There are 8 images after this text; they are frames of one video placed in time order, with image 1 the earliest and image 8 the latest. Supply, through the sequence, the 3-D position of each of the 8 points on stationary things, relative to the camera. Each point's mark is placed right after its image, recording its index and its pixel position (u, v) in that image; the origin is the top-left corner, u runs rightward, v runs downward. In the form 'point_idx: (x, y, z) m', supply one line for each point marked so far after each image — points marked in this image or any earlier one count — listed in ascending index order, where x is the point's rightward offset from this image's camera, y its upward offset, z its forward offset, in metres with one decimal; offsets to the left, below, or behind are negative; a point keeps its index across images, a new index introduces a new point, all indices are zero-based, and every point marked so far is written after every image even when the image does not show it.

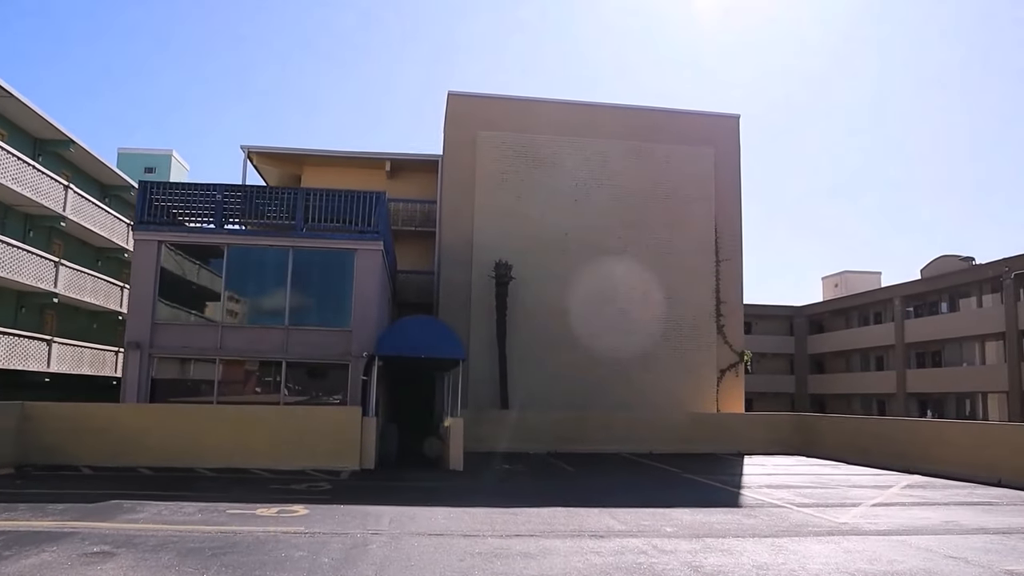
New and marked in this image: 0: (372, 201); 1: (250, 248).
0: (-3.0, +1.8, +18.9) m
1: (-5.5, +0.8, +18.6) m
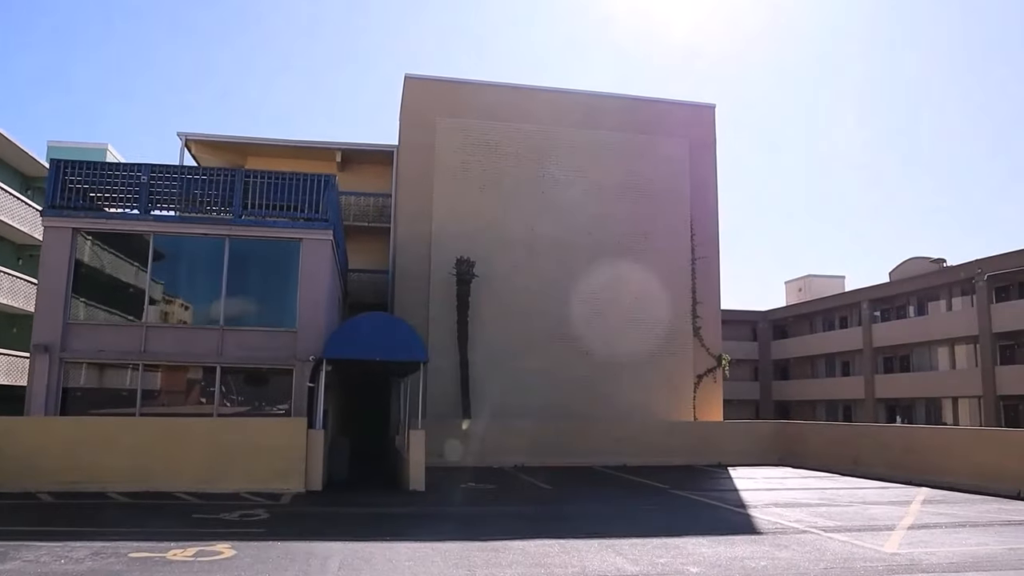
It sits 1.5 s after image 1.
0: (-3.6, +1.9, +16.8) m
1: (-6.1, +0.9, +16.3) m
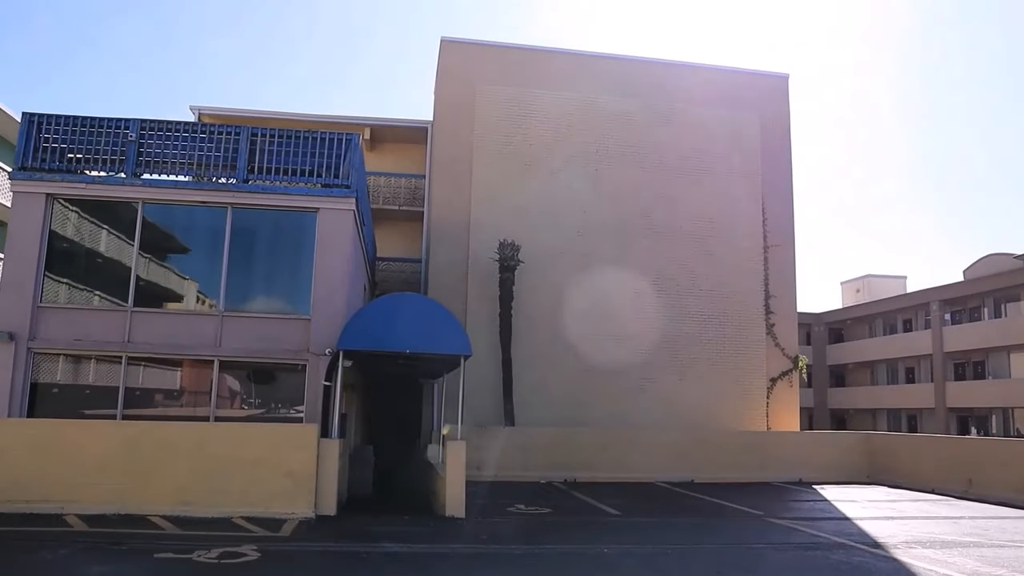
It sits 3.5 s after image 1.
0: (-2.7, +2.2, +14.1) m
1: (-5.2, +1.2, +13.6) m
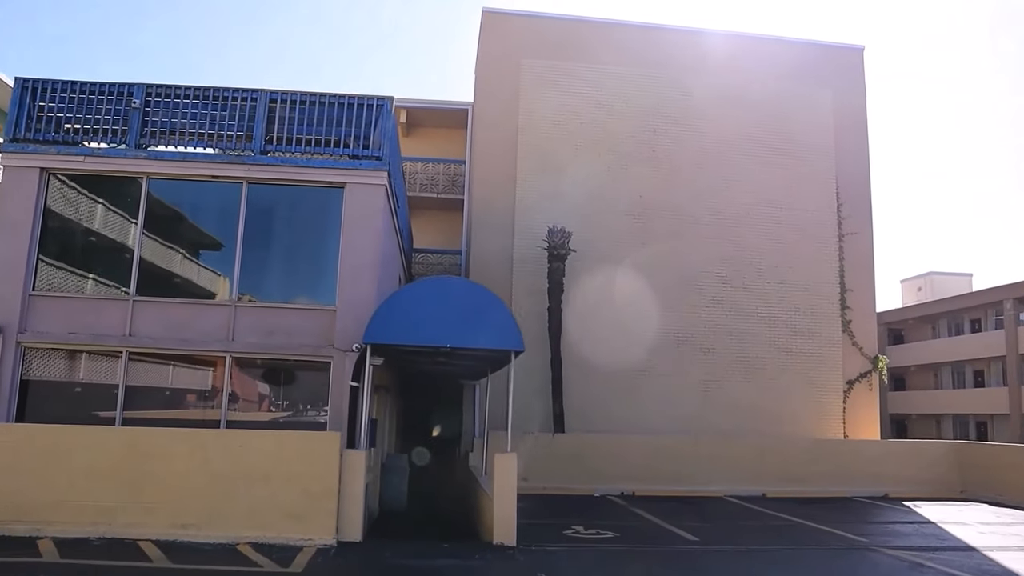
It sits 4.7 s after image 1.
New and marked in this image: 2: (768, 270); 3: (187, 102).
0: (-1.9, +2.4, +12.3) m
1: (-4.4, +1.4, +12.0) m
2: (+5.7, +0.4, +20.0) m
3: (-4.4, +2.5, +12.1) m
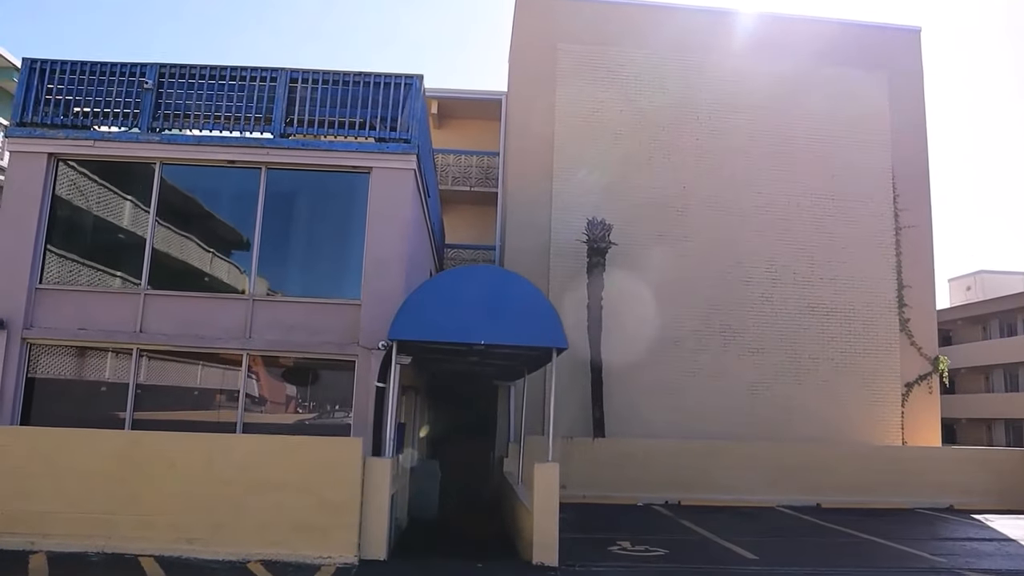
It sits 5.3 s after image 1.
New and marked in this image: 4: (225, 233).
0: (-1.4, +2.5, +11.5) m
1: (-4.0, +1.5, +11.2) m
2: (+6.5, +0.5, +18.8) m
3: (-3.9, +2.6, +11.3) m
4: (-3.6, +0.7, +11.1) m
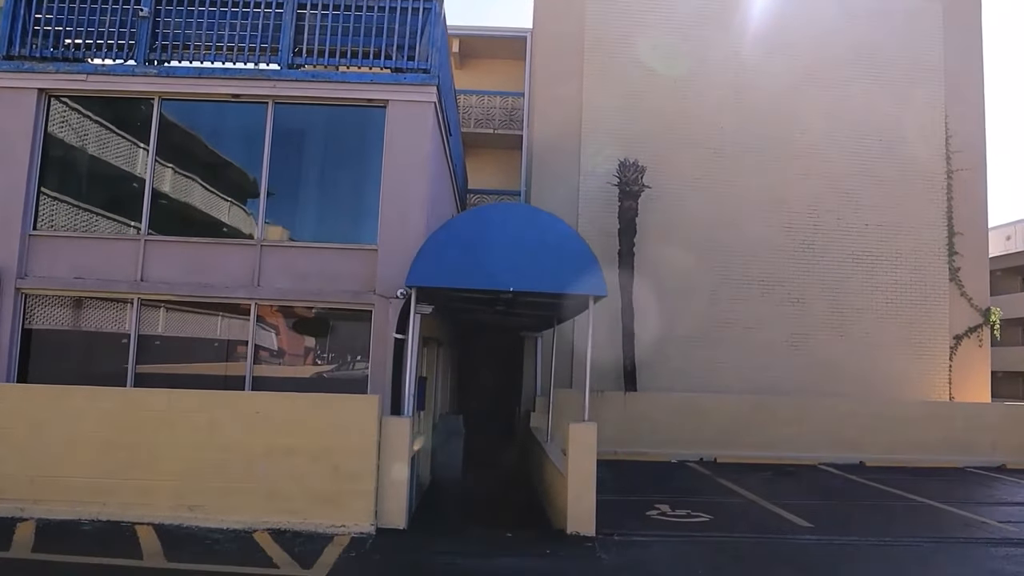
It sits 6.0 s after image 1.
0: (-1.1, +3.2, +10.5) m
1: (-3.6, +2.2, +10.3) m
2: (+7.0, +1.5, +17.7) m
3: (-3.6, +3.2, +10.4) m
4: (-3.2, +1.3, +10.3) m
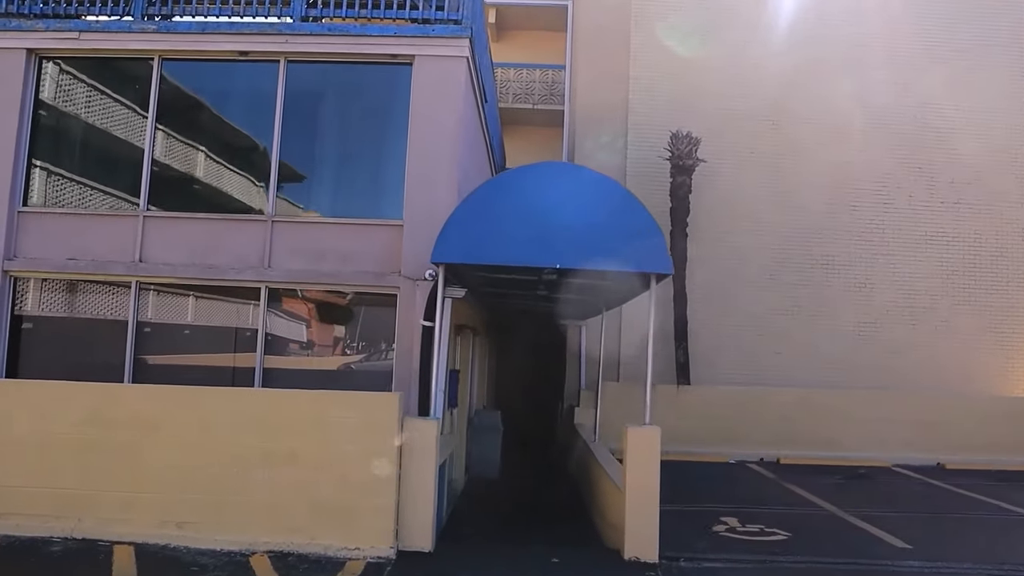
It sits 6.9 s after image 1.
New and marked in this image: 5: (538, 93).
0: (-0.7, +3.4, +9.3) m
1: (-3.2, +2.3, +9.2) m
2: (+7.8, +1.8, +16.2) m
3: (-3.1, +3.4, +9.2) m
4: (-2.8, +1.5, +9.2) m
5: (+0.5, +4.1, +18.6) m
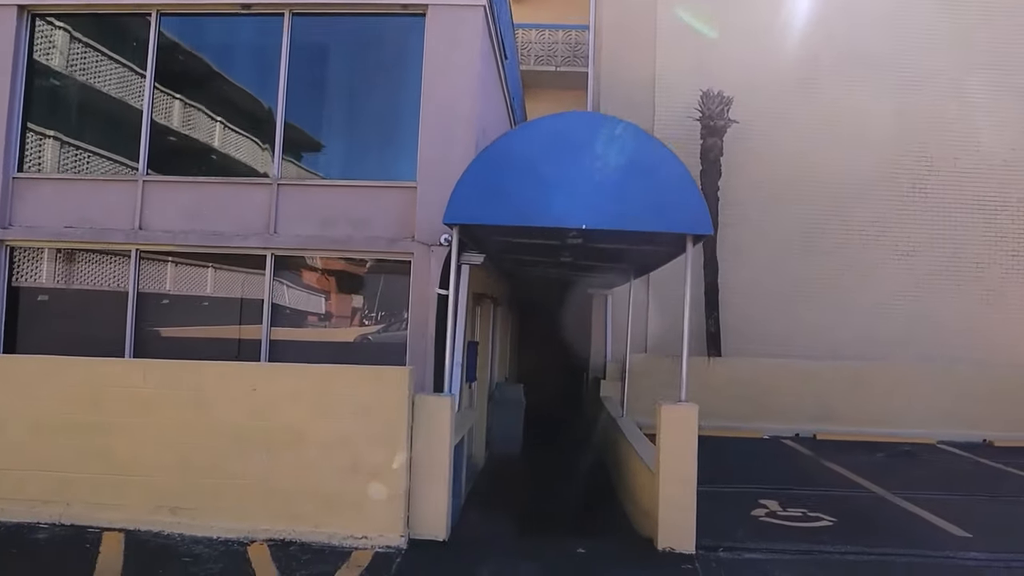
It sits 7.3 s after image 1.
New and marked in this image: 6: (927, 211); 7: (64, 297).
0: (-0.5, +3.7, +8.6) m
1: (-3.0, +2.6, +8.7) m
2: (+8.2, +2.4, +15.3) m
3: (-2.9, +3.7, +8.6) m
4: (-2.6, +1.8, +8.7) m
5: (+1.0, +4.7, +17.9) m
6: (+7.1, +1.3, +15.2) m
7: (-4.3, -0.1, +8.6) m
